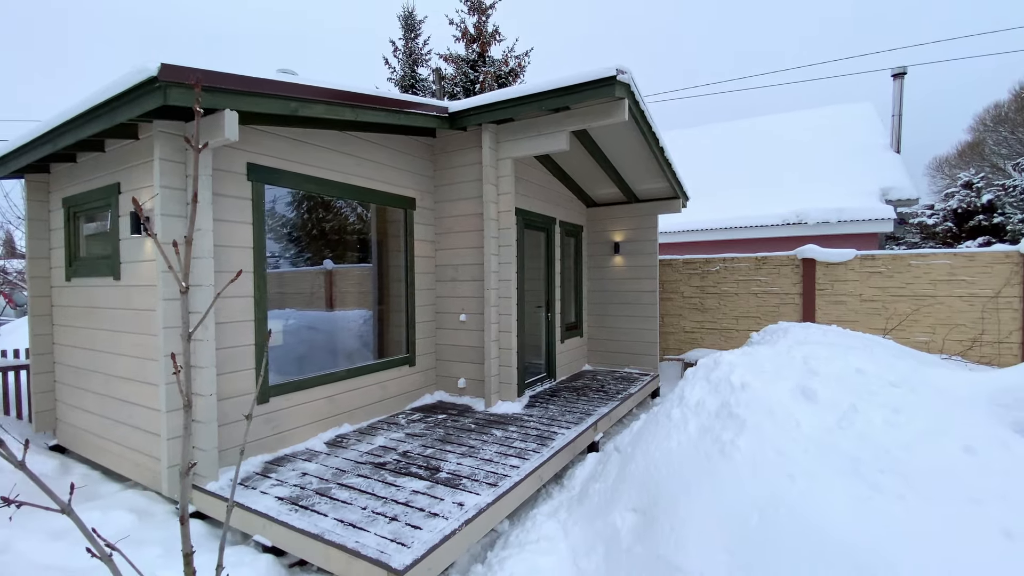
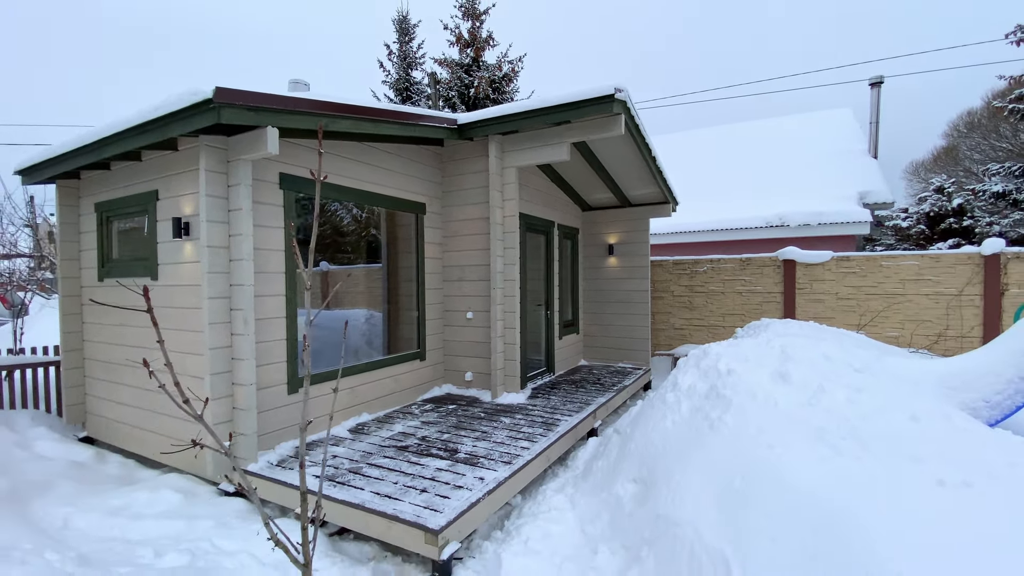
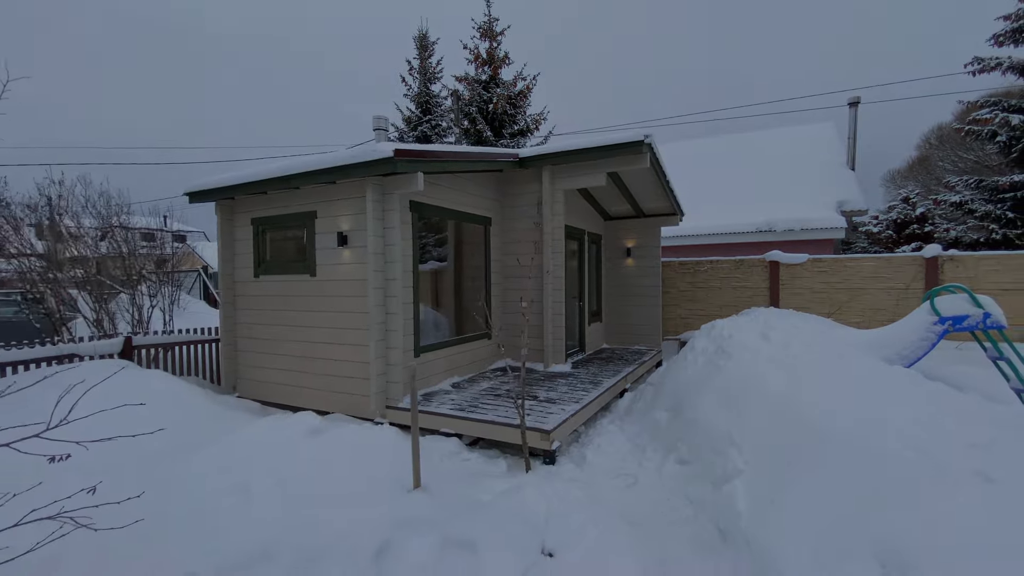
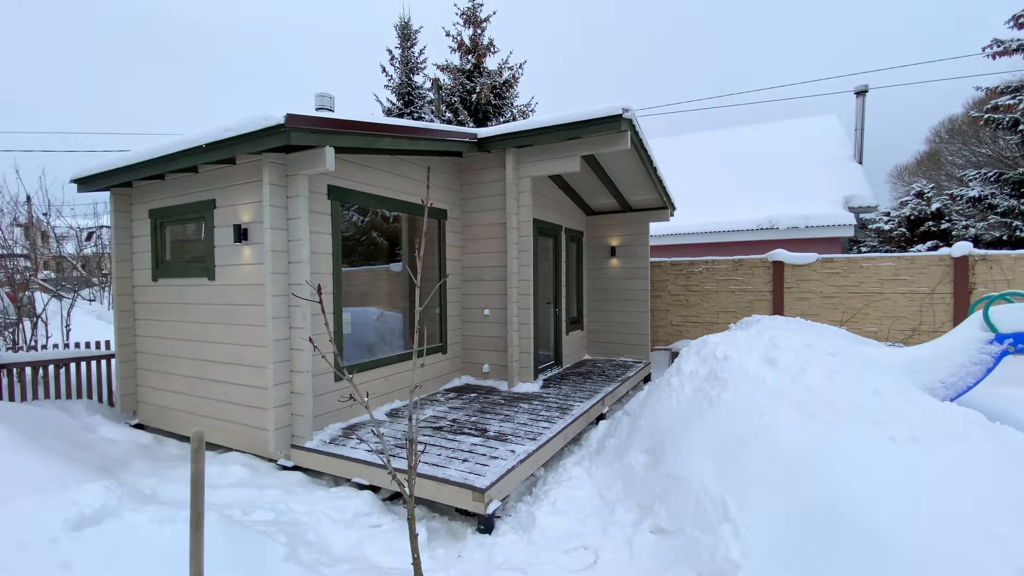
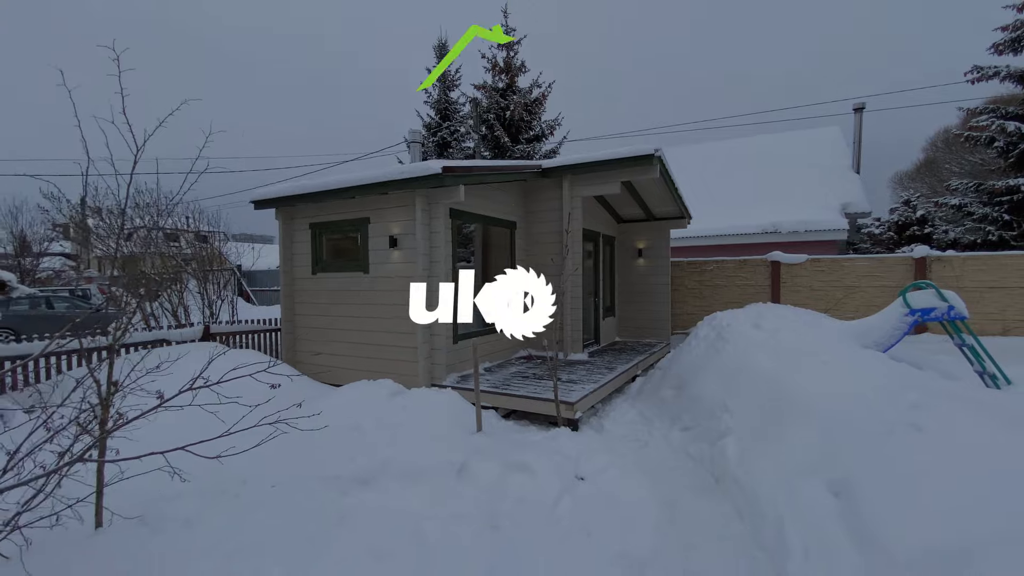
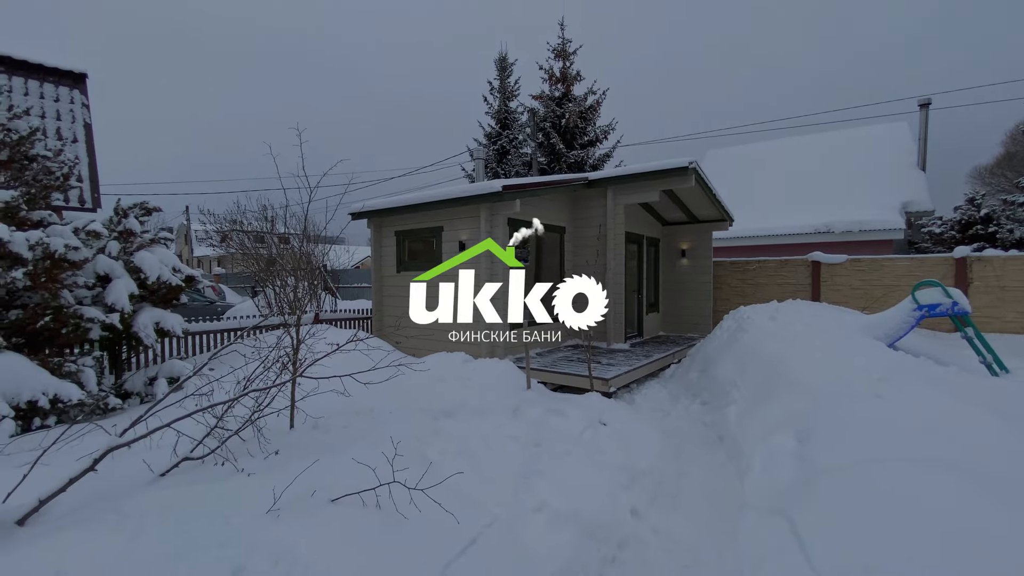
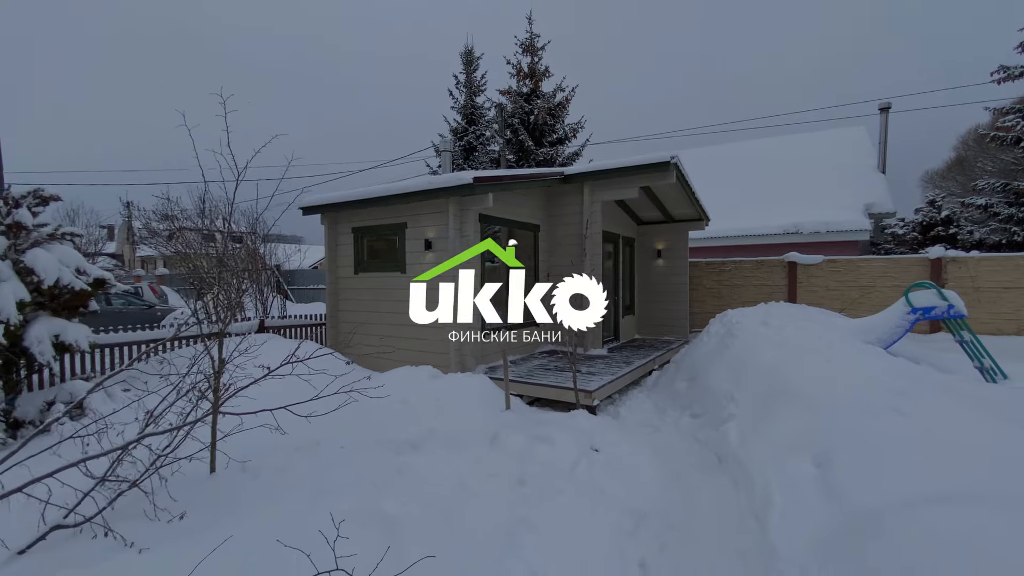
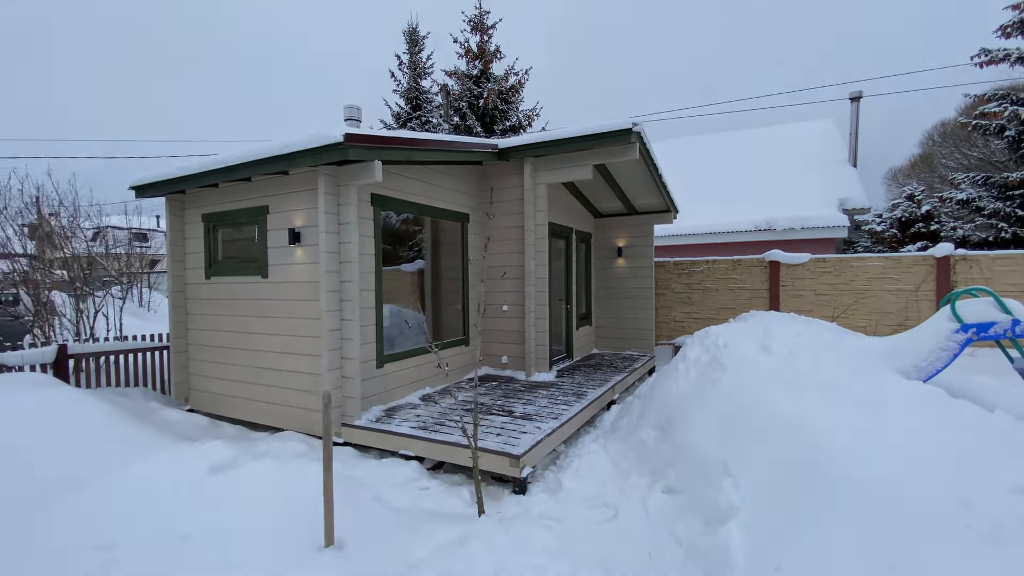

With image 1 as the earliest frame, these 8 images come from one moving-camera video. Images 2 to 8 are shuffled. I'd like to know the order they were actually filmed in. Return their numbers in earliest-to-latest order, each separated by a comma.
2, 4, 8, 3, 5, 7, 6
